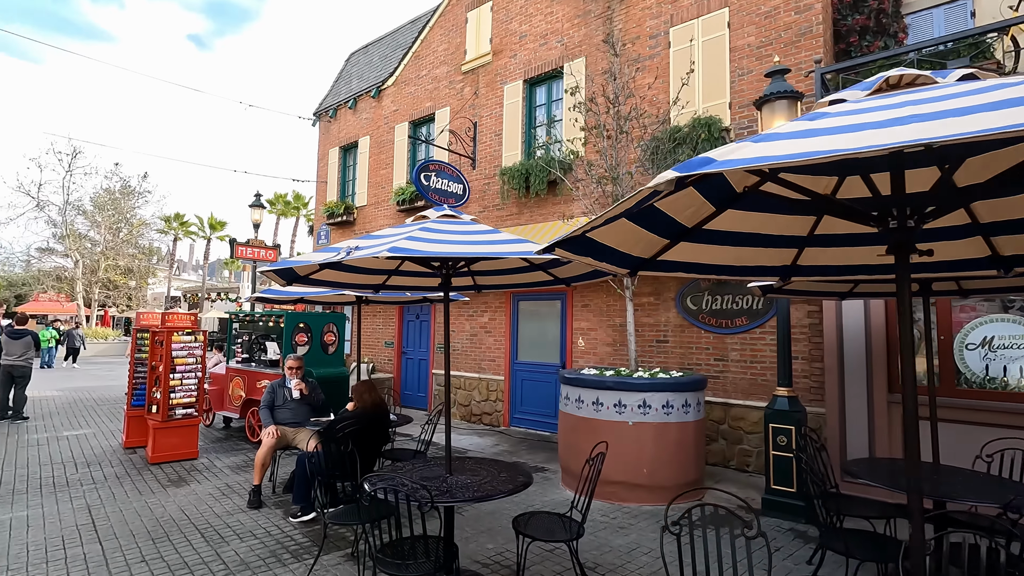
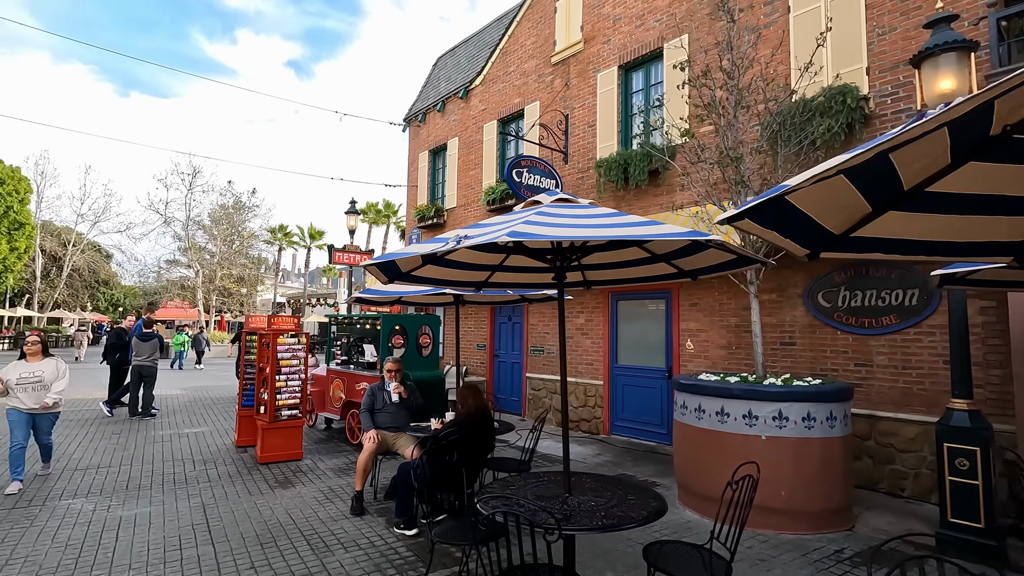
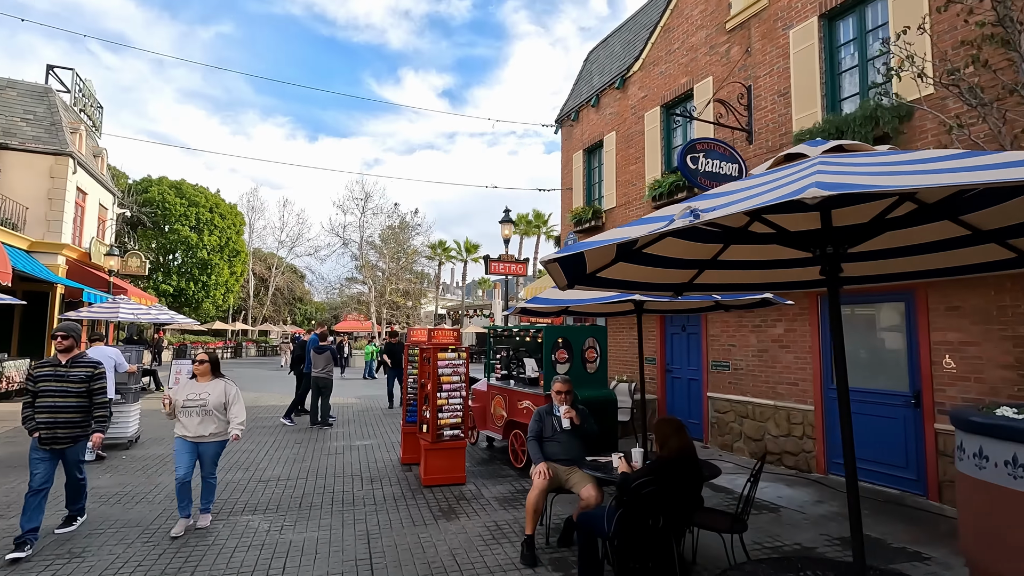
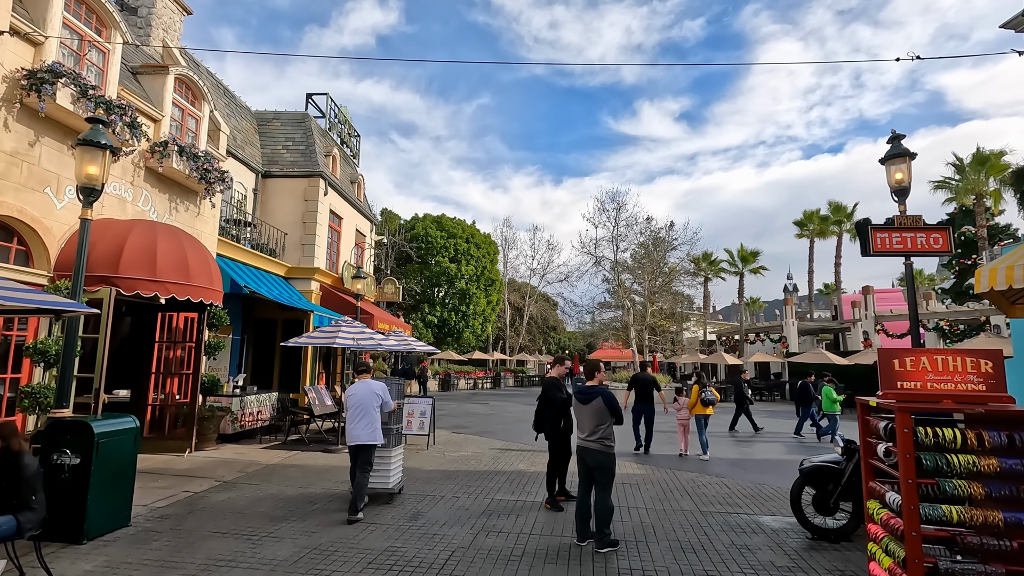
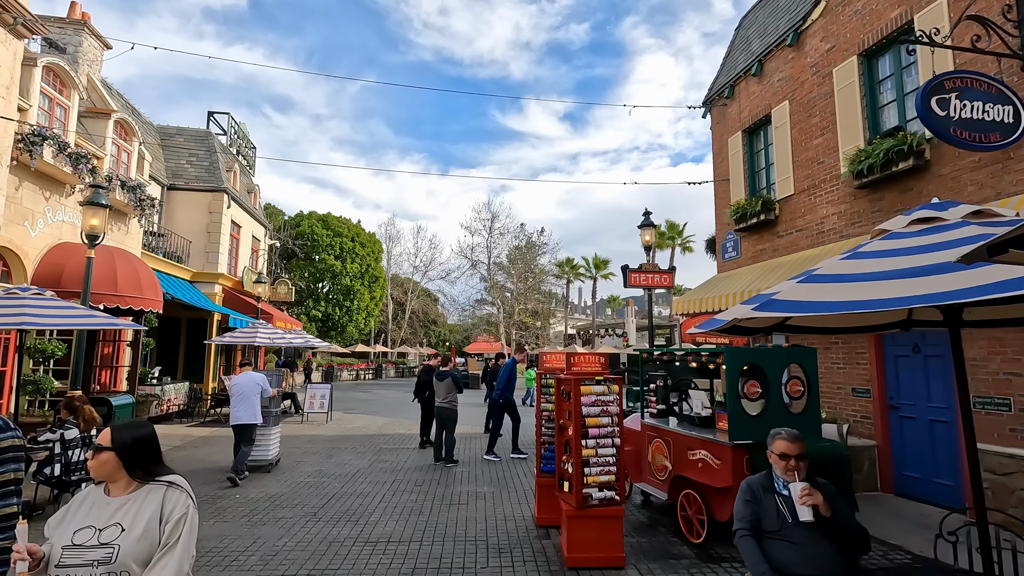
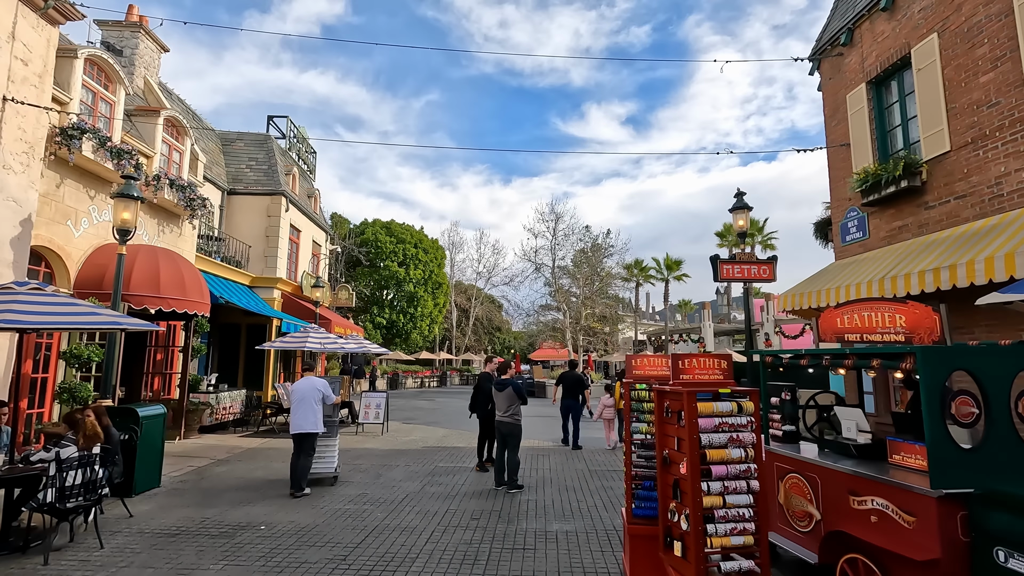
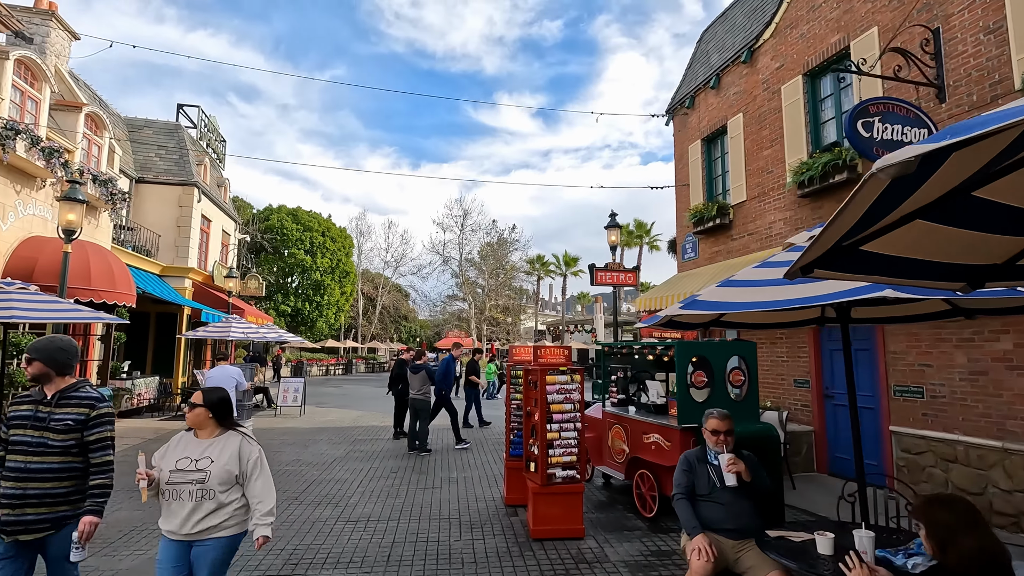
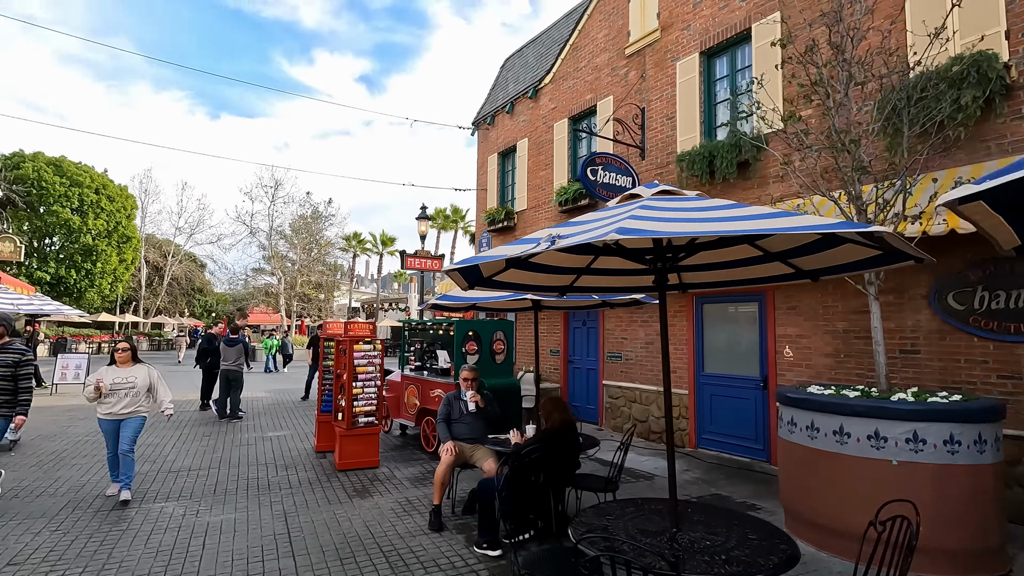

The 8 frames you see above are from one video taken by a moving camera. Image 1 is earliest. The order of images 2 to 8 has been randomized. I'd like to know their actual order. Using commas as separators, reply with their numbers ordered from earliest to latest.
2, 8, 3, 7, 5, 6, 4
